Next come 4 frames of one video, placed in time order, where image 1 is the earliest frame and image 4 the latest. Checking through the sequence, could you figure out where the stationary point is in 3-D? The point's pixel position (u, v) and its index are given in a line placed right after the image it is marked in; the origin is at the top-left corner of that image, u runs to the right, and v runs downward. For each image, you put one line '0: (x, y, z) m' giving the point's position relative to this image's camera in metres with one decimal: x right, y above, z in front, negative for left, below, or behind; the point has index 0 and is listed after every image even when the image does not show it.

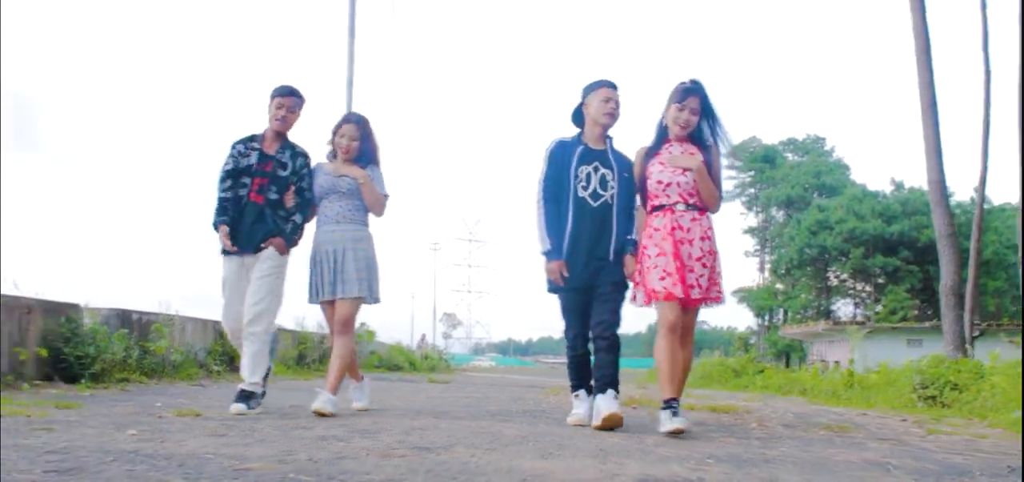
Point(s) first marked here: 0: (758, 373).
0: (+4.5, -2.4, +20.0) m
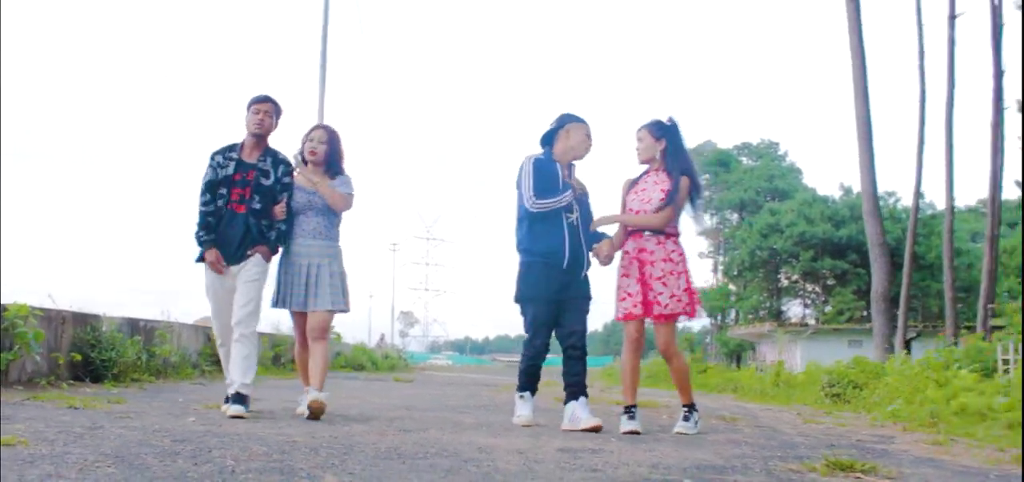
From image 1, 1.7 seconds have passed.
0: (+3.7, -2.6, +21.4) m
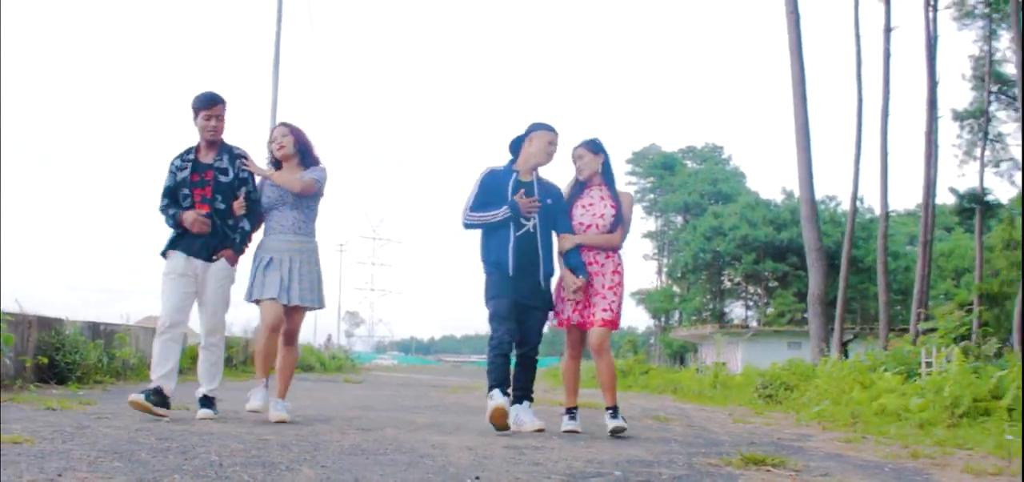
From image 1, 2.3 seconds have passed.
0: (+2.6, -2.7, +21.9) m
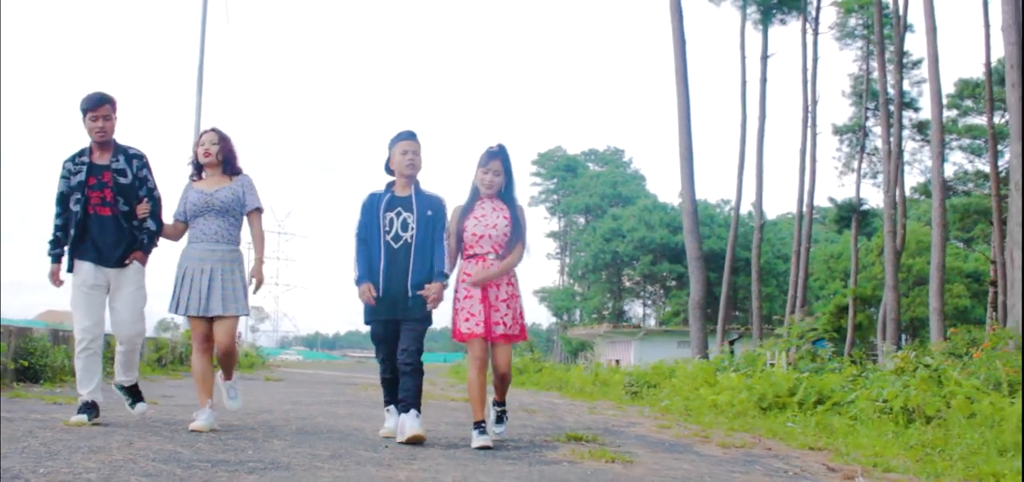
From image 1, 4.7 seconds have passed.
0: (+0.5, -2.9, +23.9) m
